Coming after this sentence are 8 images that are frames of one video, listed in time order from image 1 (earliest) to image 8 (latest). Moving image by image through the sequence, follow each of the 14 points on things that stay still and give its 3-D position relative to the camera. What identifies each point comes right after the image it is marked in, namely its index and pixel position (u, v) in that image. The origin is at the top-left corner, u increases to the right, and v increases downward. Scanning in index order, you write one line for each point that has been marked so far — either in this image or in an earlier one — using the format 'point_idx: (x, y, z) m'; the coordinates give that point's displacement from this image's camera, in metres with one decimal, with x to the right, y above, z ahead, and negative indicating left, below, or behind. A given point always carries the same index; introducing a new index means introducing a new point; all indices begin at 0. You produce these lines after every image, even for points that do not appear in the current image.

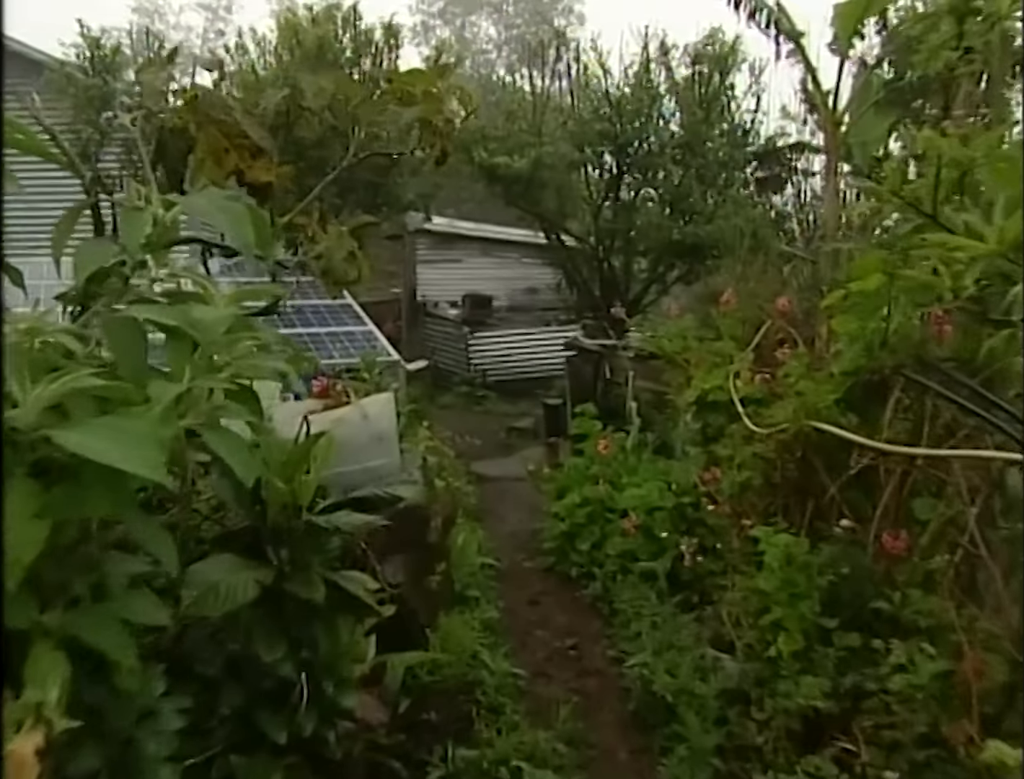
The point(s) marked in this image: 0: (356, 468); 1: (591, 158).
0: (-0.6, -0.3, +3.6) m
1: (+0.9, +2.5, +9.8) m
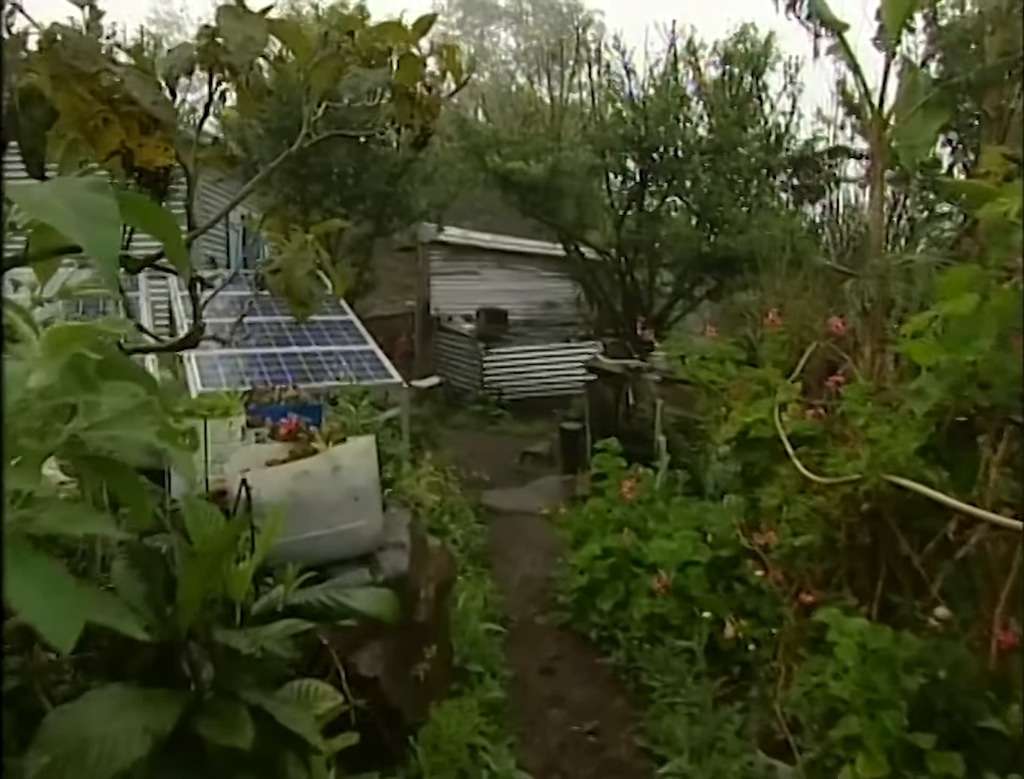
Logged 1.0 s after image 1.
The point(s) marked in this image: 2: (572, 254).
0: (-0.6, -0.5, +2.9) m
1: (+1.0, +2.2, +9.1) m
2: (+0.7, +1.5, +10.0) m
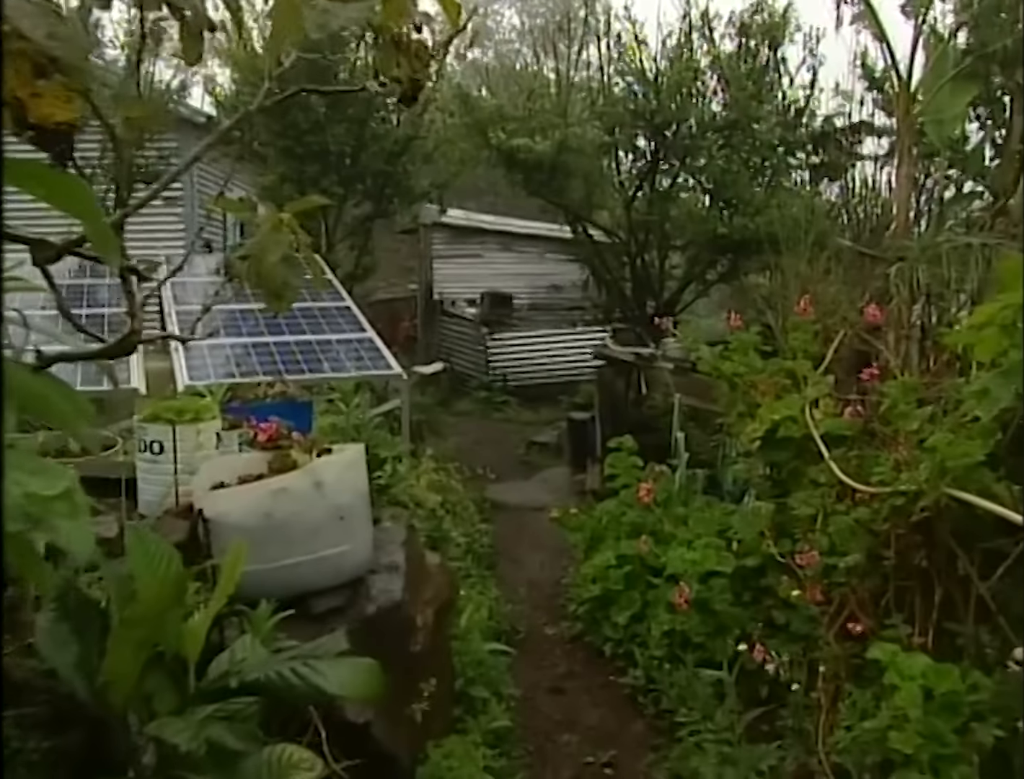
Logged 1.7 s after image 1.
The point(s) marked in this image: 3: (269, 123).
0: (-0.6, -0.5, +2.5) m
1: (+1.1, +2.4, +8.7) m
2: (+0.7, +1.7, +9.6) m
3: (-2.5, +2.7, +9.2) m
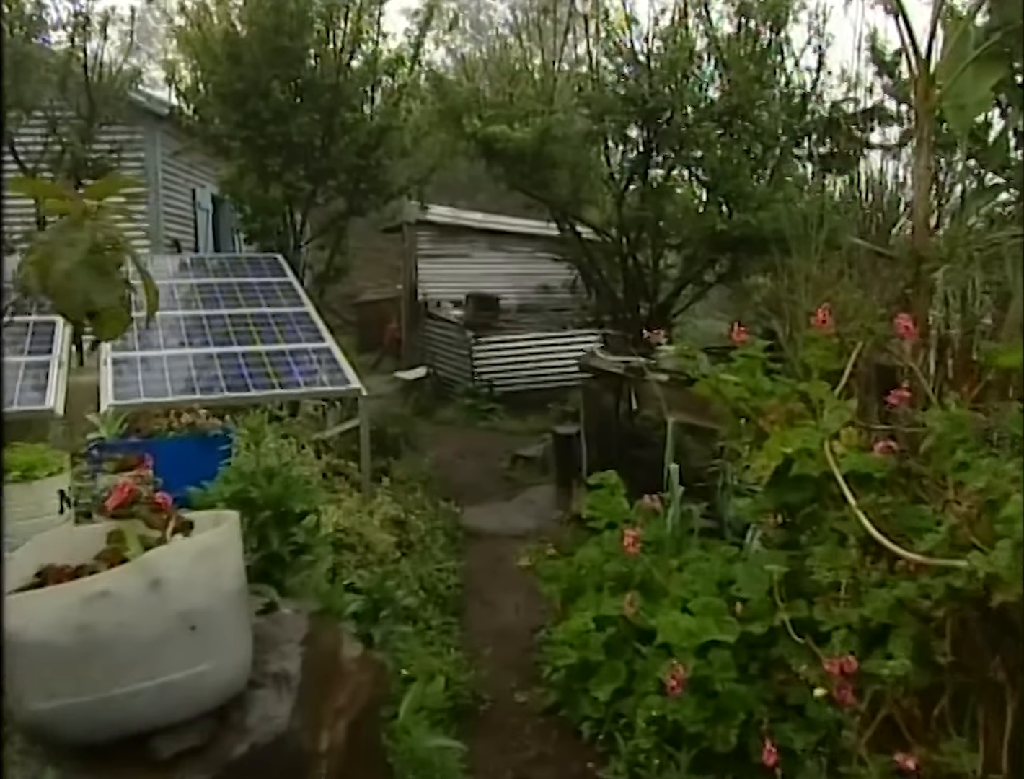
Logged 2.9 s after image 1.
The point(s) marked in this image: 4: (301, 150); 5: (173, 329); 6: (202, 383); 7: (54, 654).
0: (-0.7, -0.6, +1.8) m
1: (+0.9, +2.3, +7.9) m
2: (+0.5, +1.5, +8.9) m
3: (-2.7, +2.6, +8.4) m
4: (-2.0, +2.3, +8.7) m
5: (-2.5, +0.4, +6.6) m
6: (-2.0, 0.0, +5.6) m
7: (-0.9, -0.5, +1.7) m
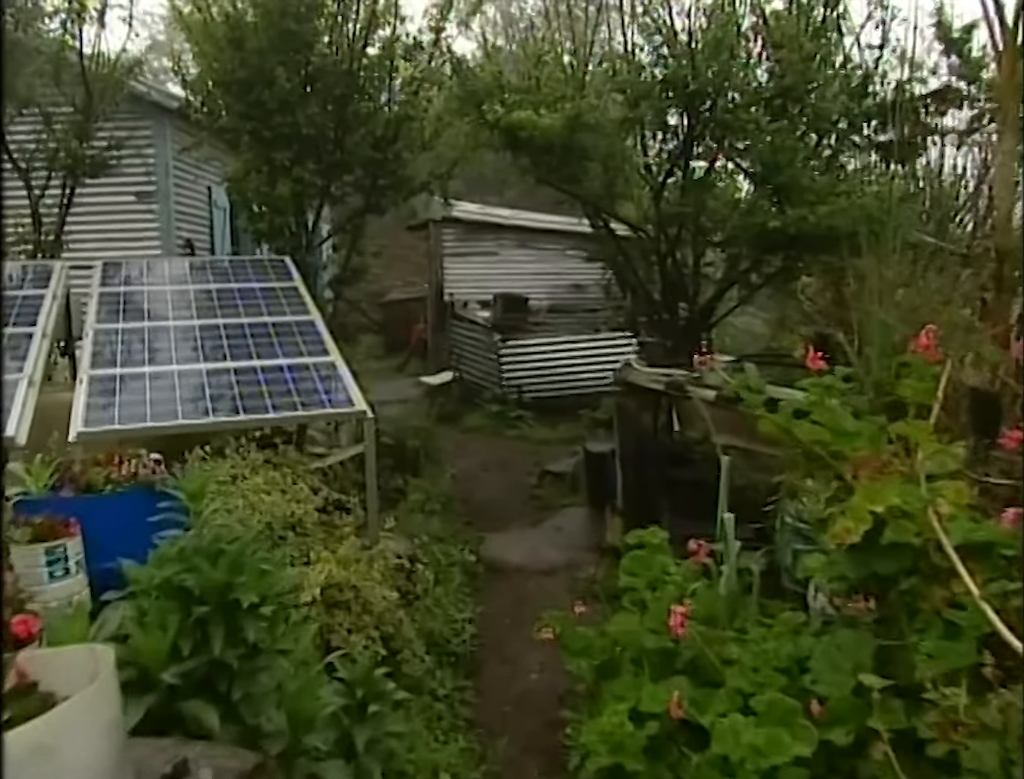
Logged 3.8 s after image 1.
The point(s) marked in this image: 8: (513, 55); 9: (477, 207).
0: (-0.7, -0.7, +1.1) m
1: (+1.1, +2.1, +7.2) m
2: (+0.8, +1.4, +8.1) m
3: (-2.4, +2.5, +7.8) m
4: (-1.8, +2.2, +8.0) m
5: (-2.3, +0.3, +6.0) m
6: (-1.8, -0.1, +5.0) m
7: (-0.9, -0.7, +1.1) m
8: (0.0, +3.0, +8.2) m
9: (-0.5, +2.7, +13.4) m
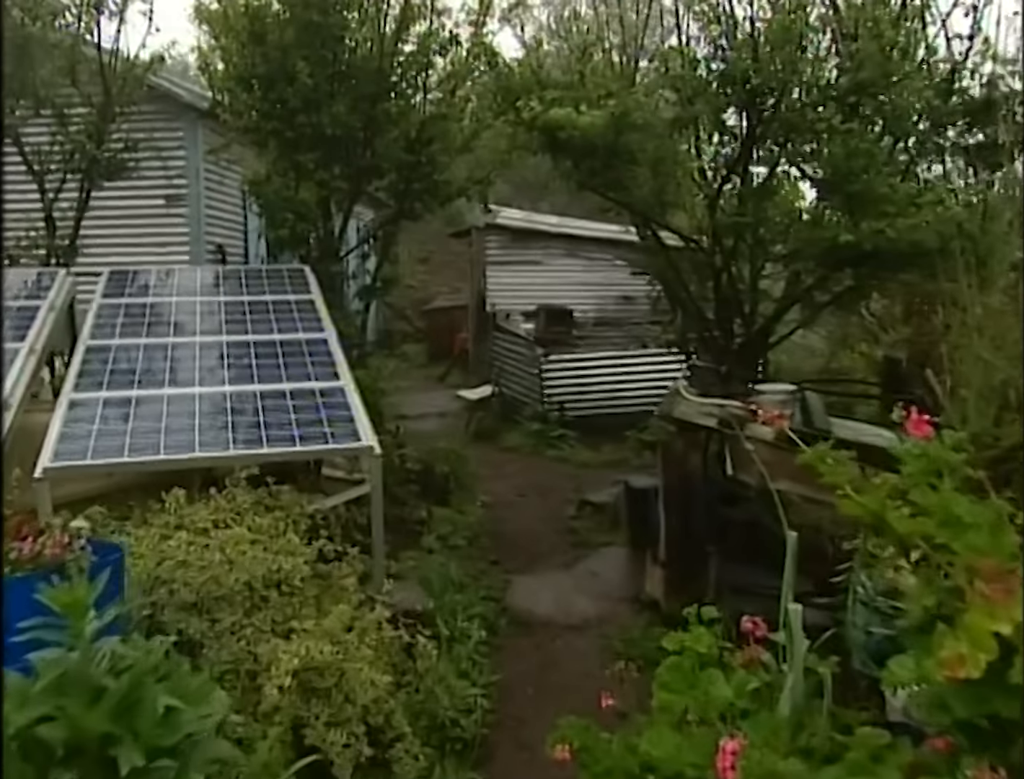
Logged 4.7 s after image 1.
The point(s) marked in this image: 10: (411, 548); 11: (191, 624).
0: (-0.8, -0.9, +0.5) m
1: (+1.4, +1.9, +6.5) m
2: (+1.1, +1.2, +7.4) m
3: (-2.1, +2.3, +7.3) m
4: (-1.4, +2.0, +7.5) m
5: (-2.1, +0.2, +5.4) m
6: (-1.7, -0.2, +4.5) m
7: (-1.0, -0.8, +0.5) m
8: (+0.4, +2.8, +7.5) m
9: (+0.1, +2.5, +12.8) m
10: (-0.7, -1.1, +6.3) m
11: (-1.2, -0.9, +3.4) m
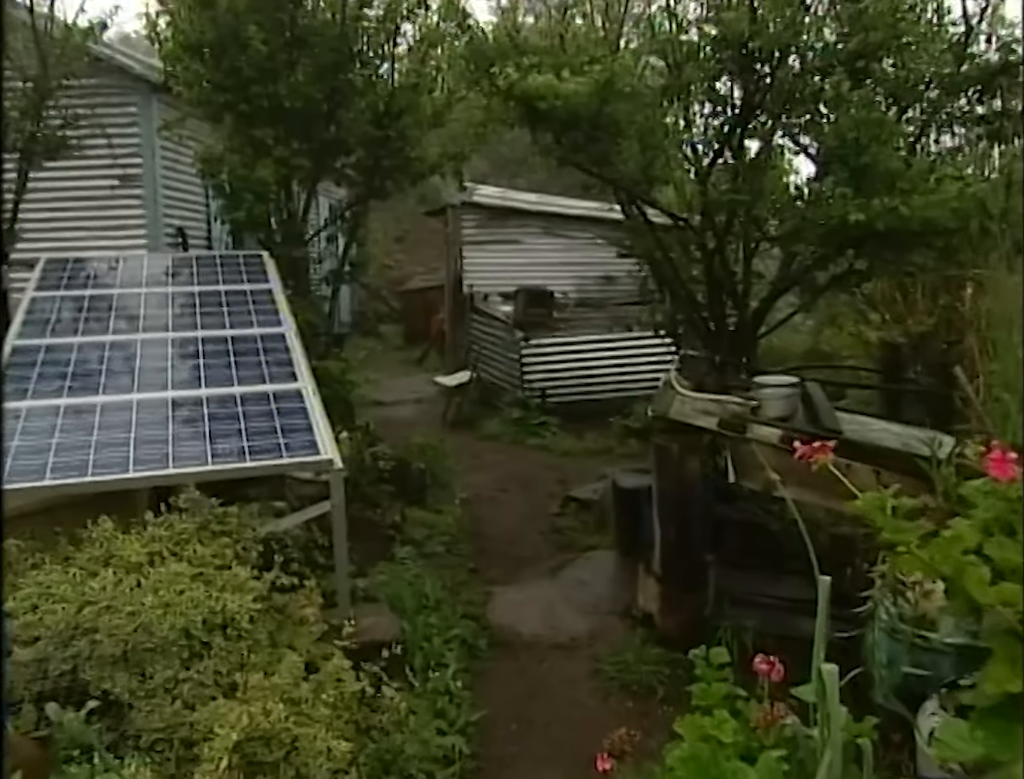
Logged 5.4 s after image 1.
0: (-0.8, -1.0, 0.0) m
1: (+1.2, +2.0, +6.0) m
2: (+0.9, +1.3, +6.9) m
3: (-2.3, +2.4, +6.7) m
4: (-1.6, +2.1, +6.9) m
5: (-2.3, +0.2, +4.9) m
6: (-1.8, -0.3, +3.9) m
7: (-1.0, -0.9, 0.0) m
8: (+0.2, +2.9, +7.0) m
9: (-0.2, +2.7, +12.2) m
10: (-0.8, -1.1, +5.8) m
11: (-1.3, -1.0, +2.9) m
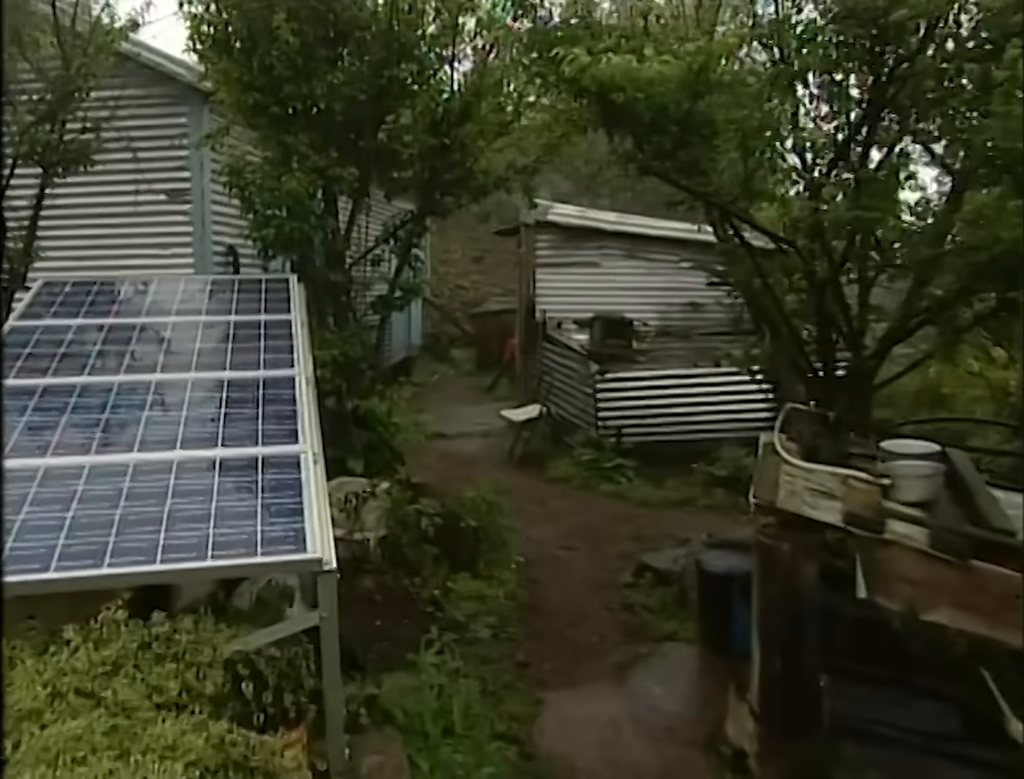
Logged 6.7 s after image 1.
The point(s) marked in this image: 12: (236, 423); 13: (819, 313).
0: (-1.0, -1.2, -0.9) m
1: (+1.6, +1.6, +4.8) m
2: (+1.4, +0.9, +5.8) m
3: (-1.8, +2.1, +5.9) m
4: (-1.1, +1.8, +6.0) m
5: (-2.0, -0.1, +4.1) m
6: (-1.6, -0.5, +3.0) m
7: (-1.2, -1.1, -1.0) m
8: (+0.7, +2.6, +6.0) m
9: (+0.8, +2.3, +11.2) m
10: (-0.5, -1.4, +4.8) m
11: (-1.2, -1.2, +2.0) m
12: (-1.2, -0.1, +3.9) m
13: (+1.9, +0.5, +5.5) m
